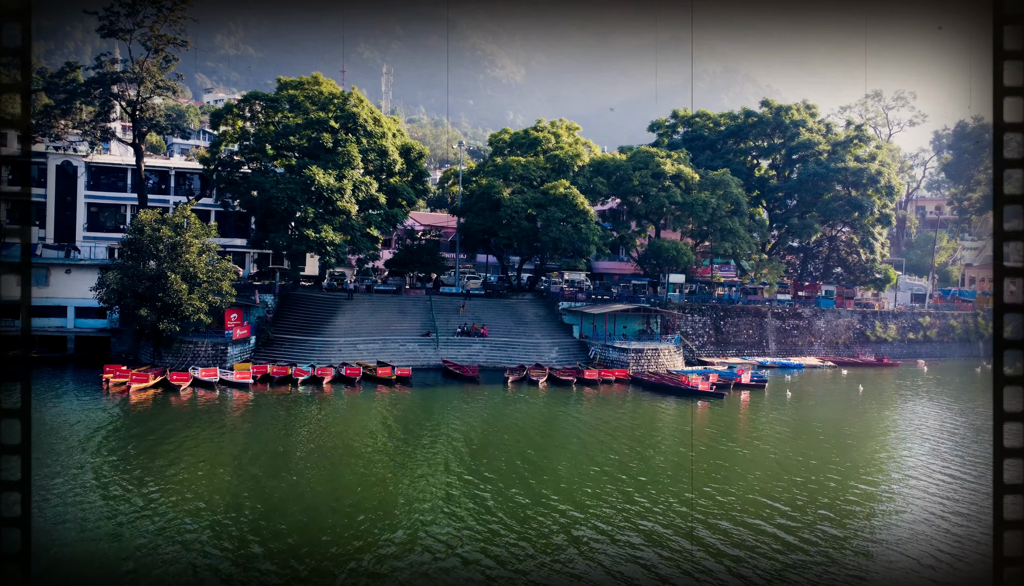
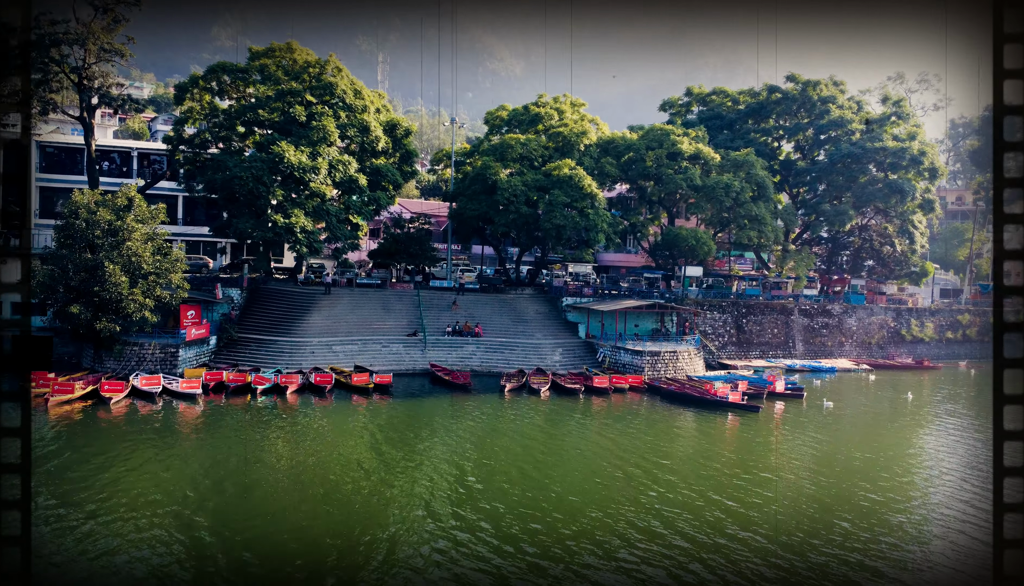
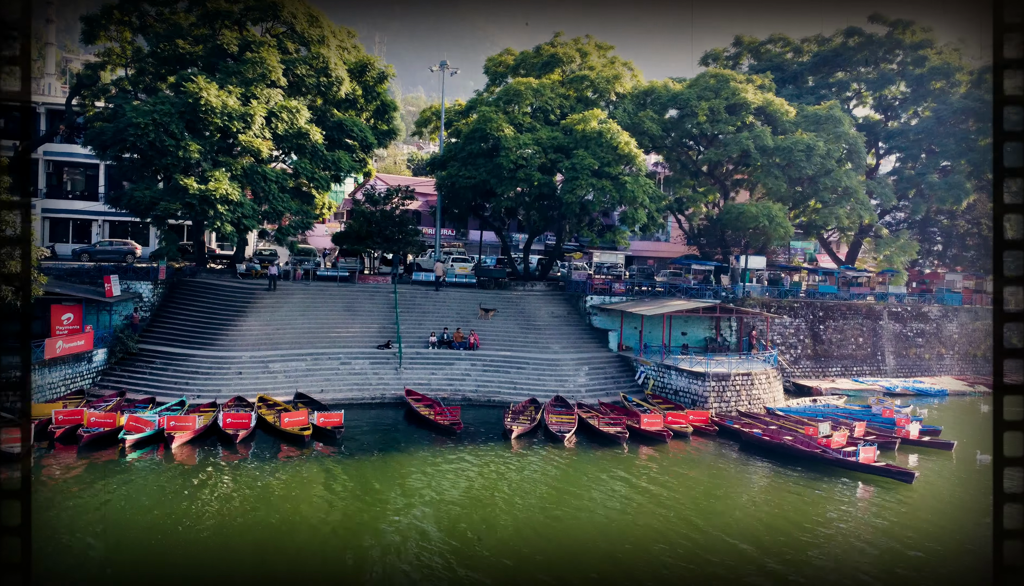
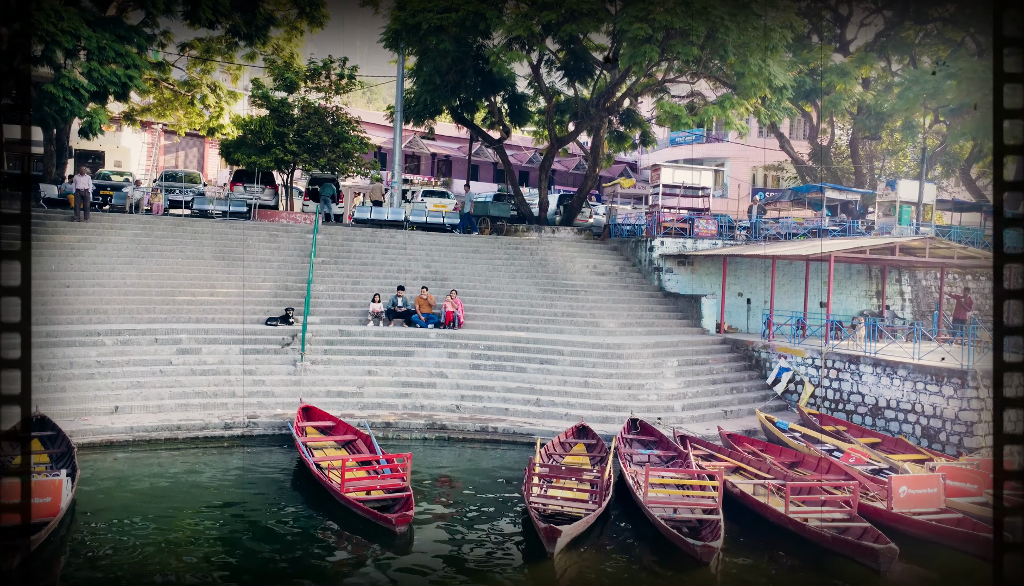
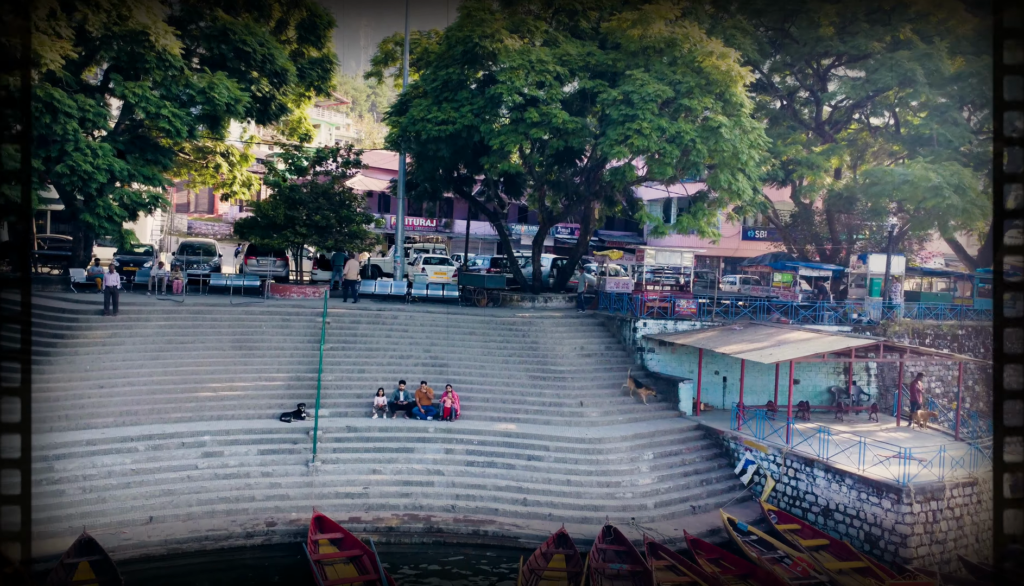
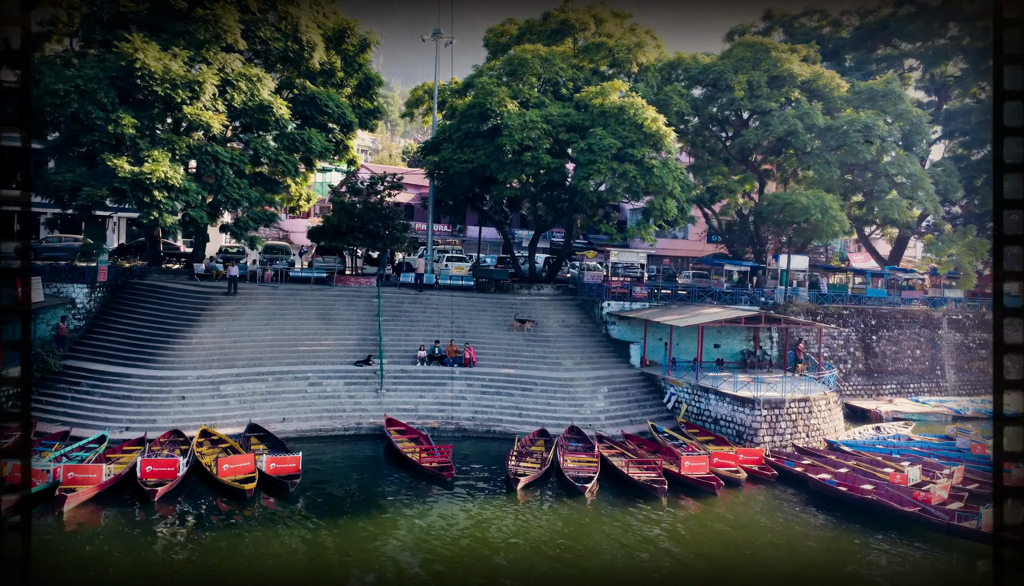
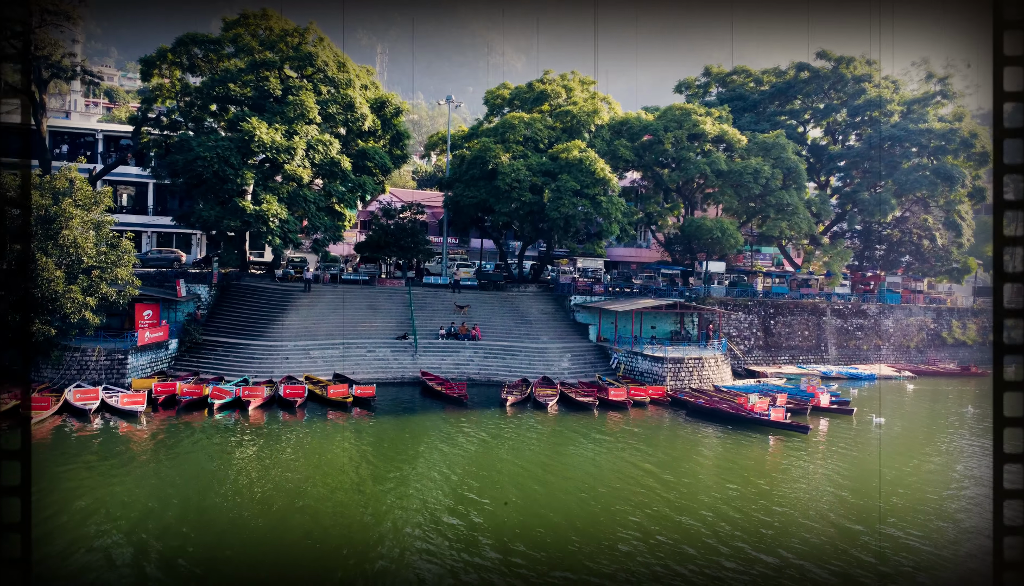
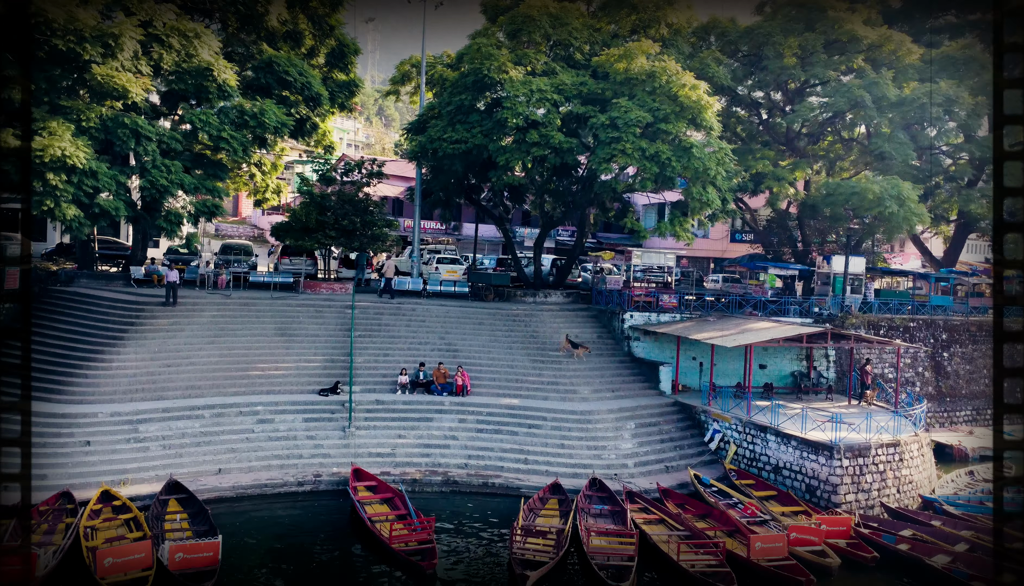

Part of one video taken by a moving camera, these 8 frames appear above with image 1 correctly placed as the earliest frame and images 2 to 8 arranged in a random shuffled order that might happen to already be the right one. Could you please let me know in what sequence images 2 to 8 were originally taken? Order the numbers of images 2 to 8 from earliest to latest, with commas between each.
2, 7, 3, 6, 8, 5, 4
